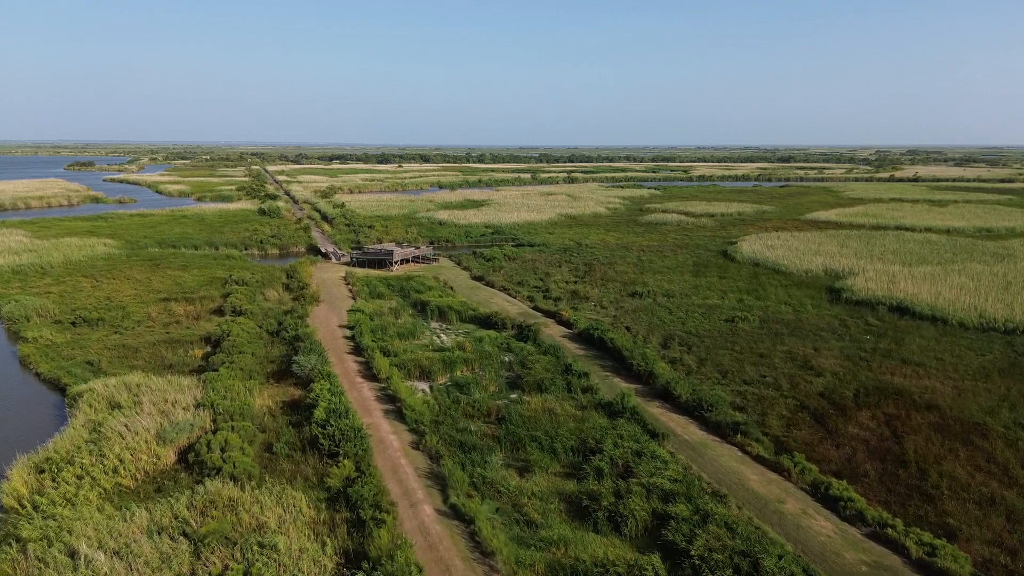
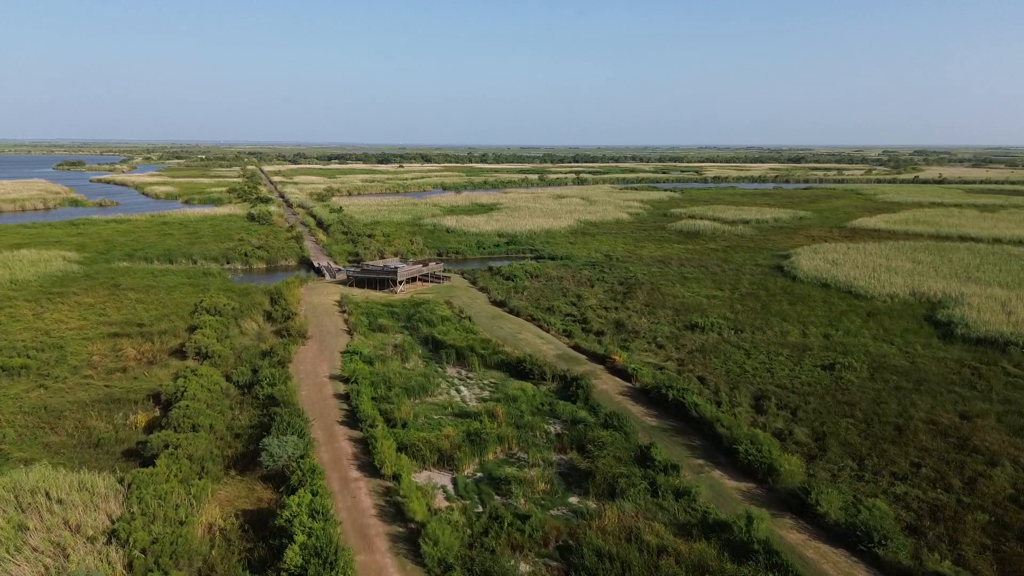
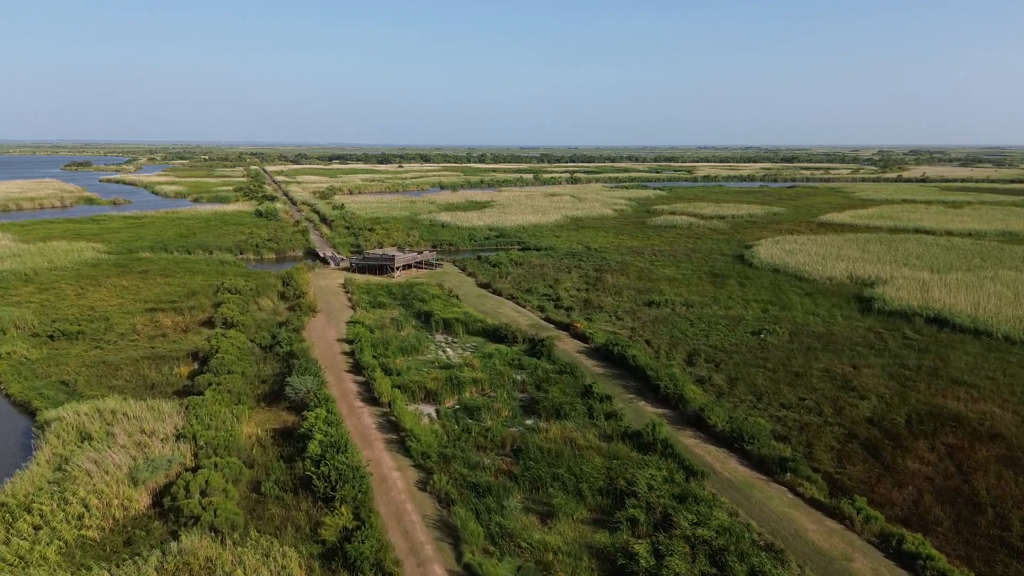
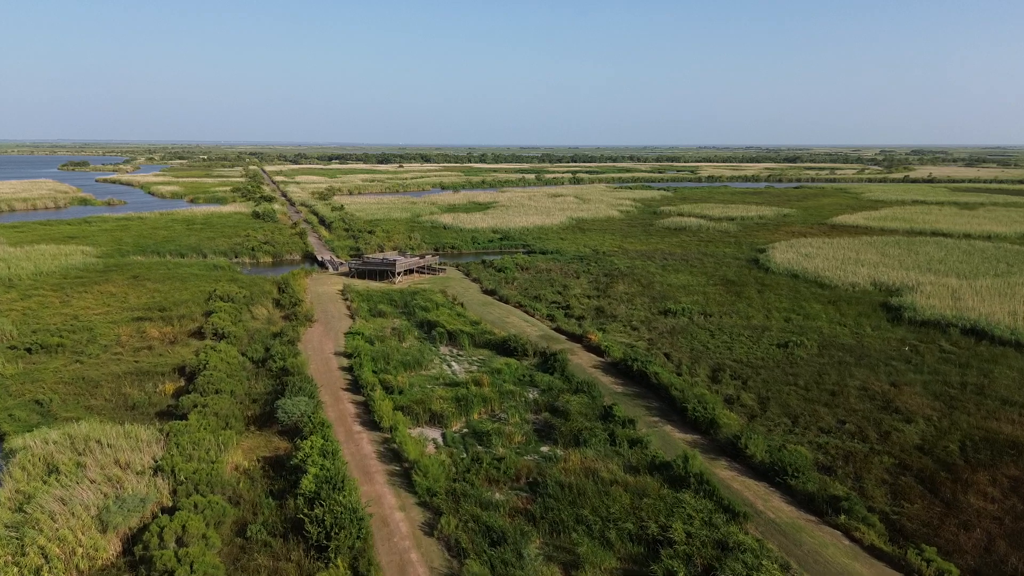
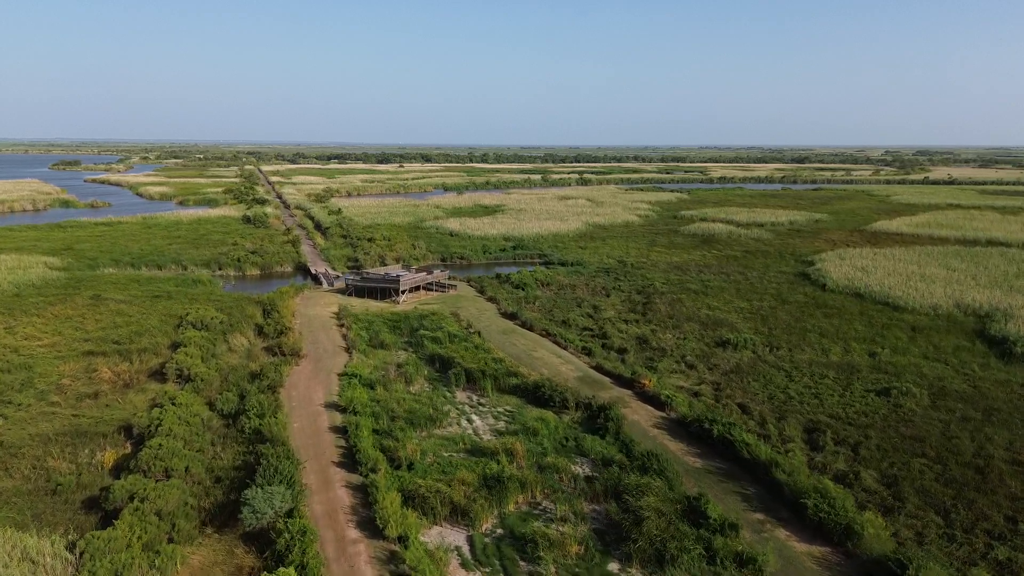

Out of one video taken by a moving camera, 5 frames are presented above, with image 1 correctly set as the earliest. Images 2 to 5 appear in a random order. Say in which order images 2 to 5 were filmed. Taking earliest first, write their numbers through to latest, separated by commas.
3, 4, 2, 5
